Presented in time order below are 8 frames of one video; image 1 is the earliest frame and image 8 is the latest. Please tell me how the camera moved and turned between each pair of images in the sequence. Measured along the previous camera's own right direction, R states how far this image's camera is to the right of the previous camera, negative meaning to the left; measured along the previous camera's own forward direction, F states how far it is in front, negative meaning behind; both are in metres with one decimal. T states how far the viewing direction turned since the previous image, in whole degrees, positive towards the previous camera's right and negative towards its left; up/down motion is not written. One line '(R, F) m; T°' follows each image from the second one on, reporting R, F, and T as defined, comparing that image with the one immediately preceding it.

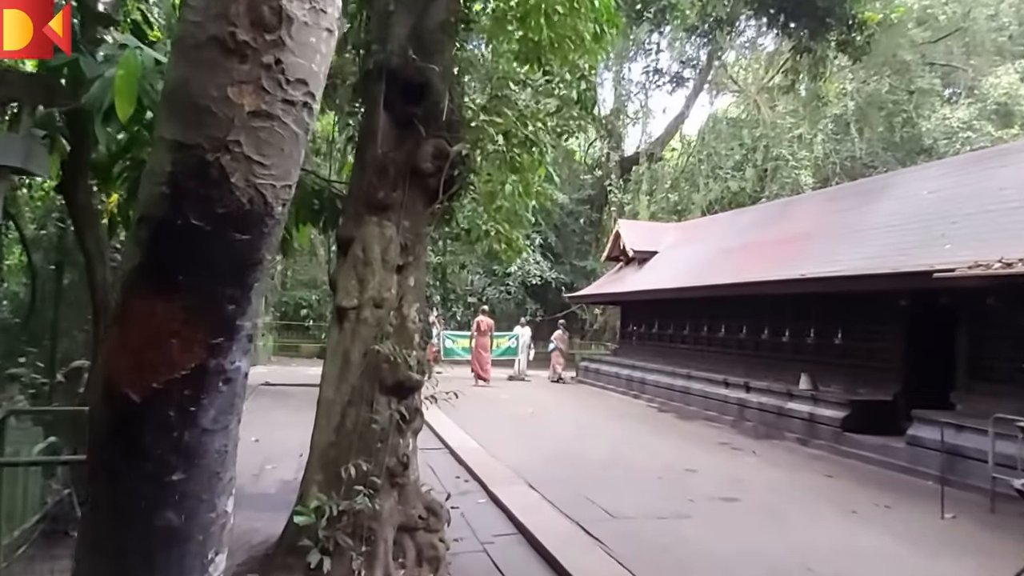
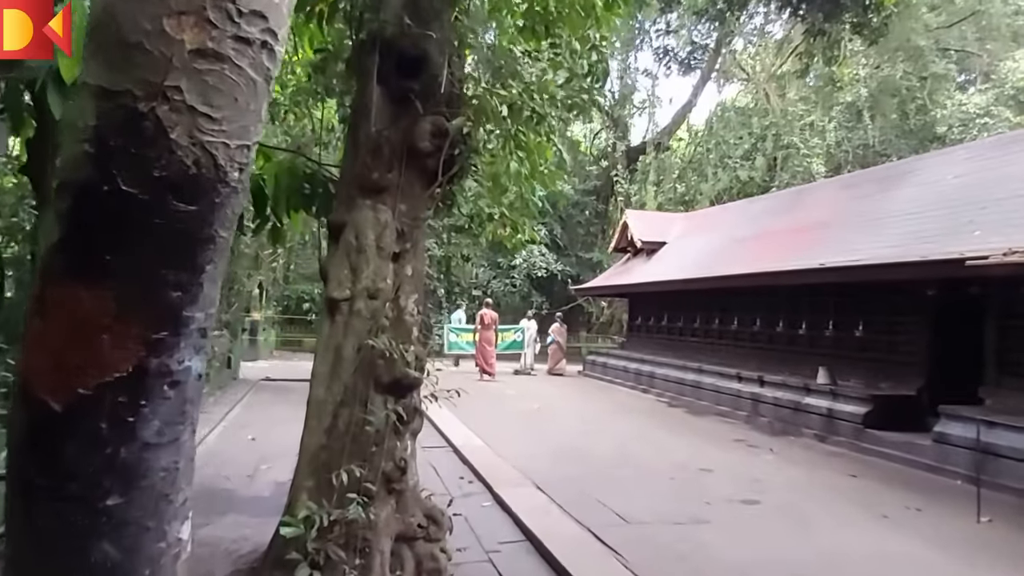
(0.0, +0.4) m; 0°
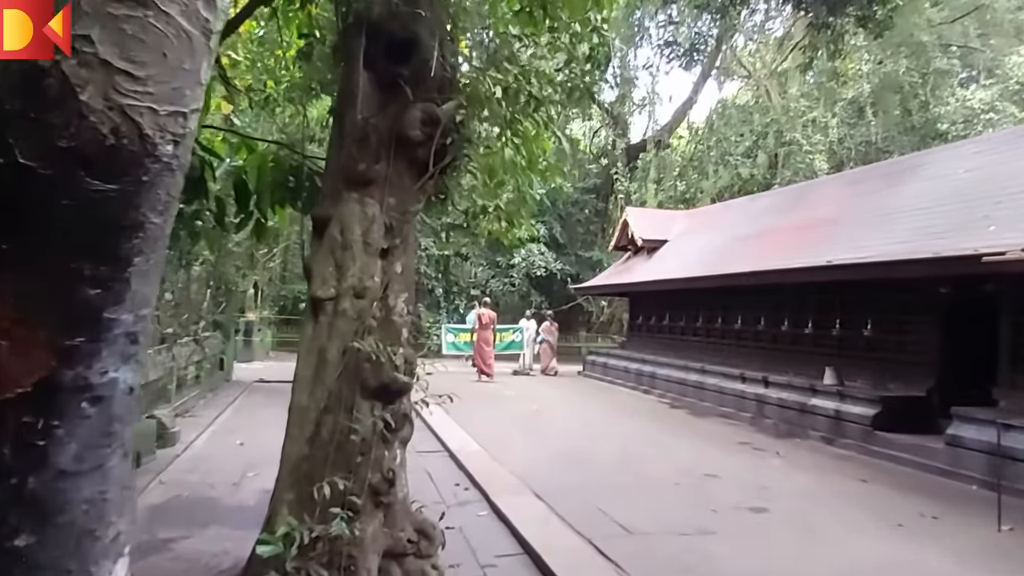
(0.0, +0.3) m; 0°
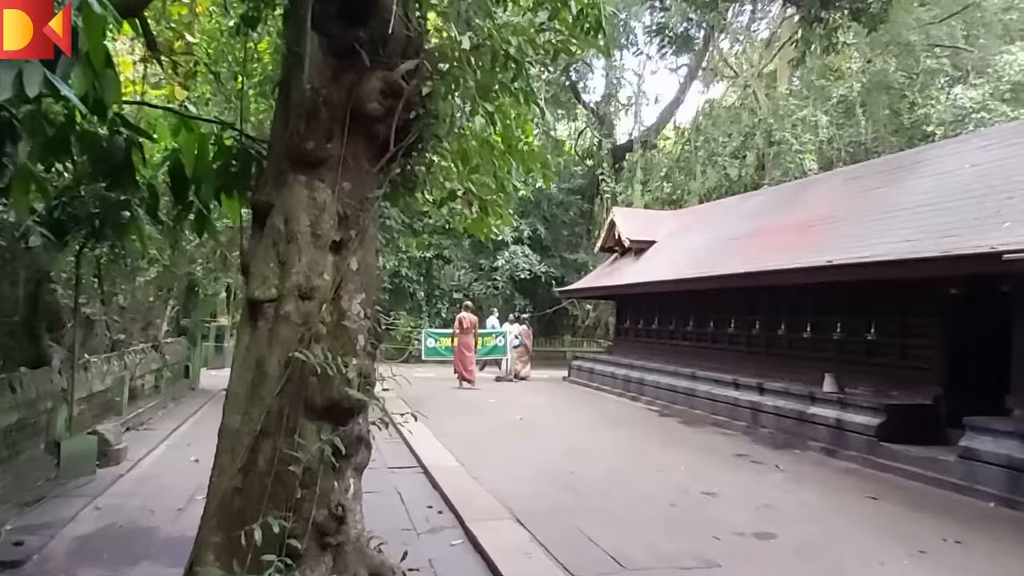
(0.0, +0.6) m; +1°
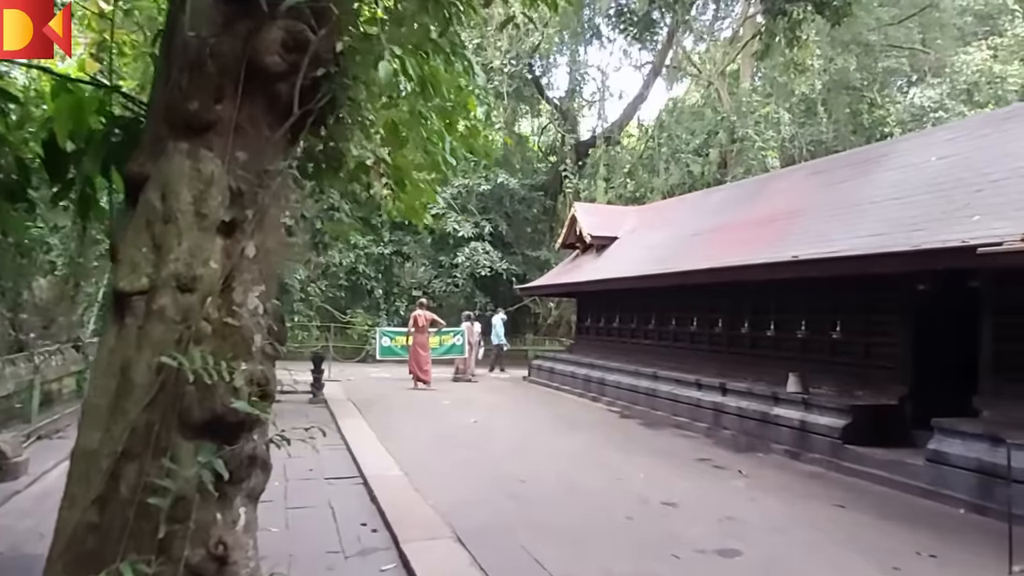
(+0.2, +0.5) m; +3°
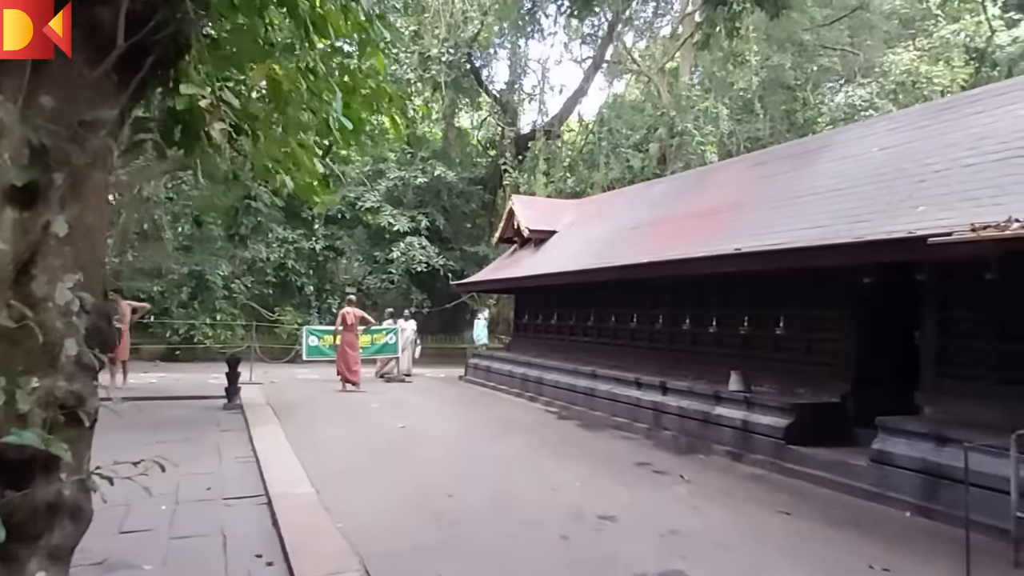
(+0.2, +0.6) m; +5°
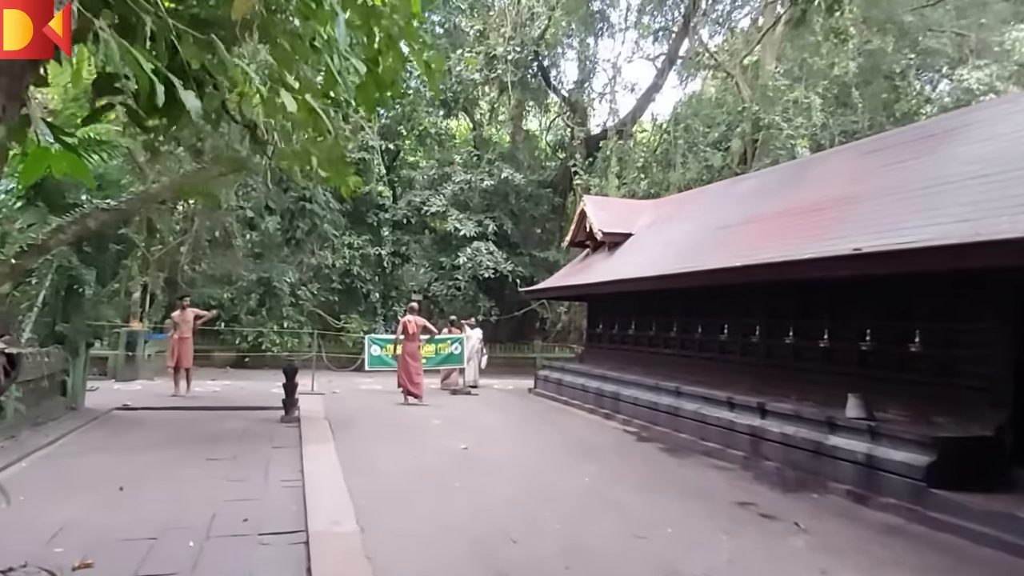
(-0.1, +0.9) m; -6°
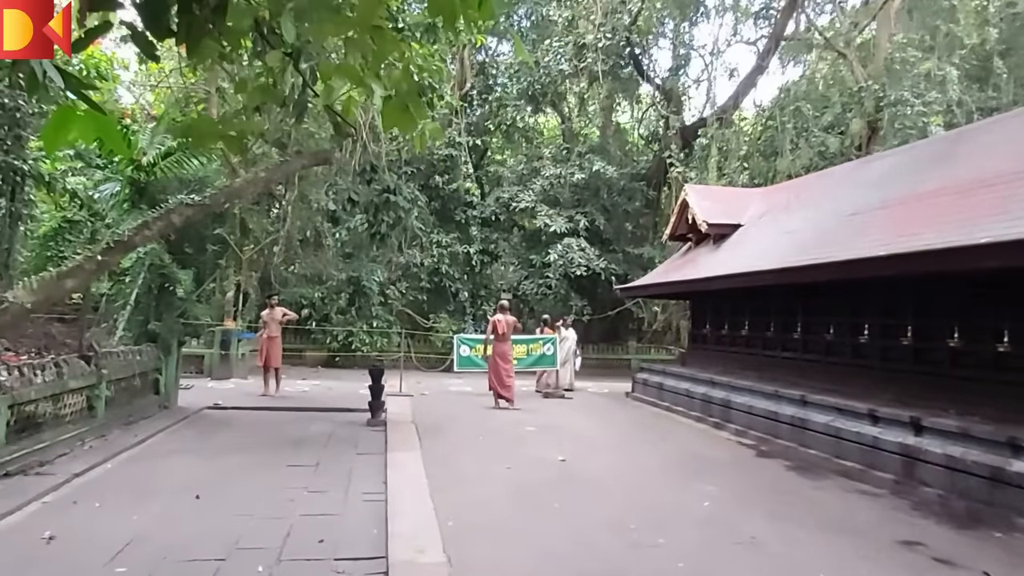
(-0.1, +0.8) m; -7°
